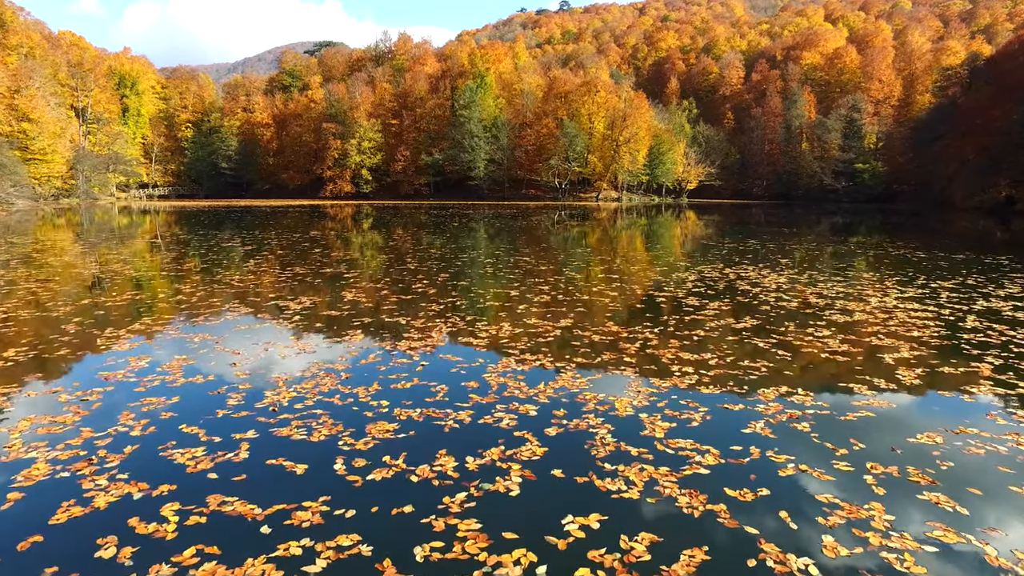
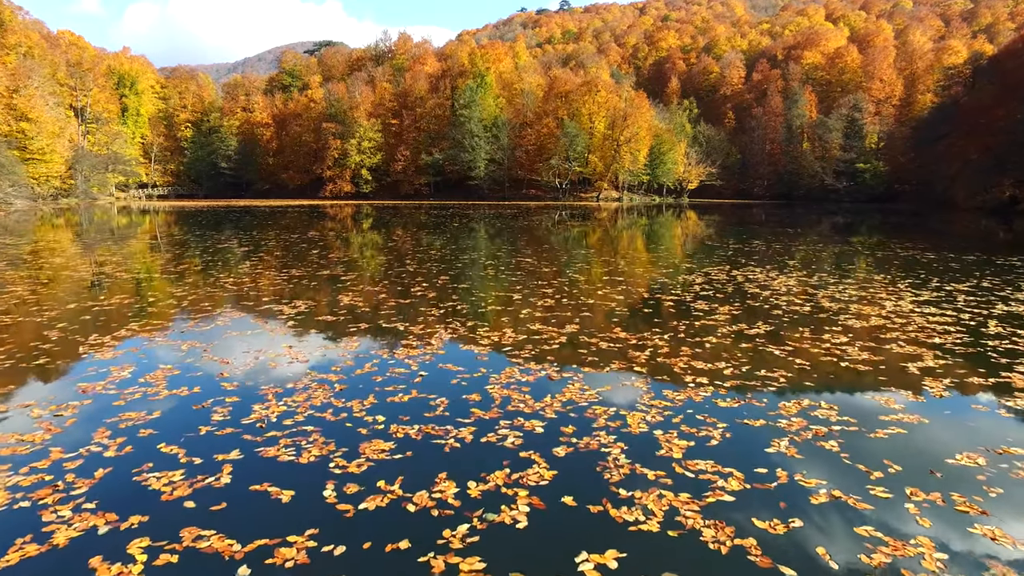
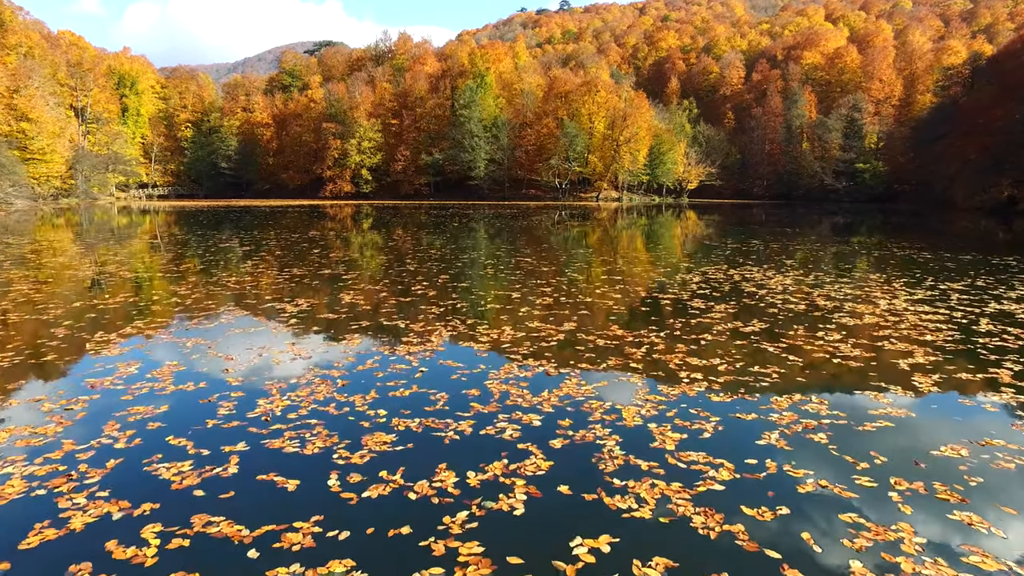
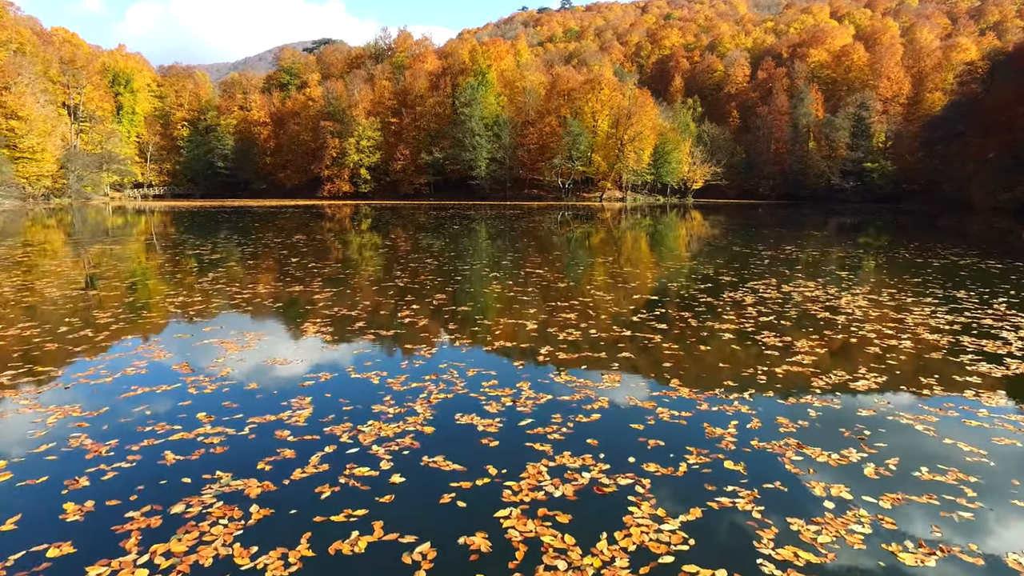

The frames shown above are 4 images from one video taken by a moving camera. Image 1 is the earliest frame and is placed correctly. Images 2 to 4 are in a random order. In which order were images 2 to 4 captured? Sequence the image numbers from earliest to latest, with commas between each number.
3, 2, 4
